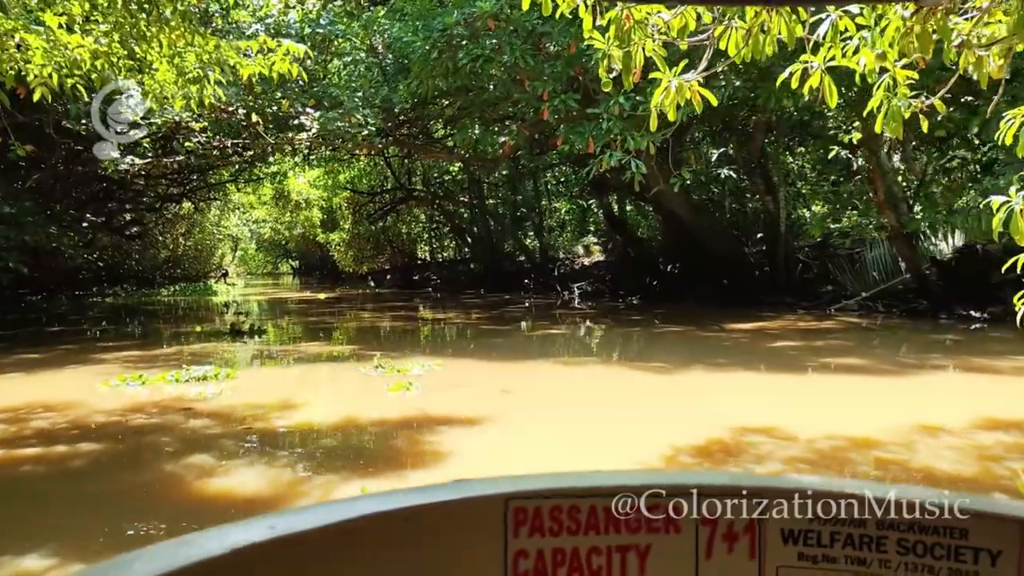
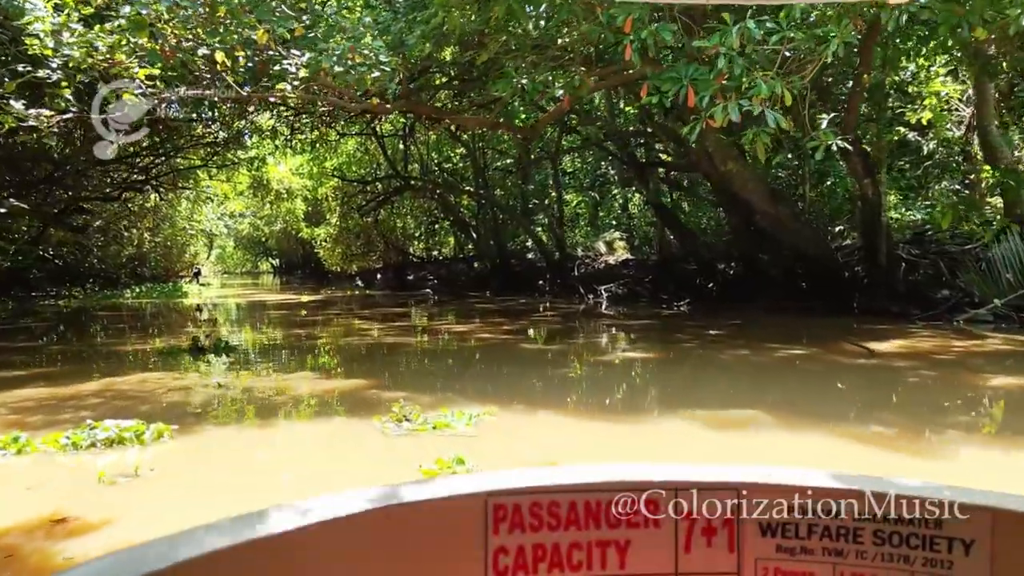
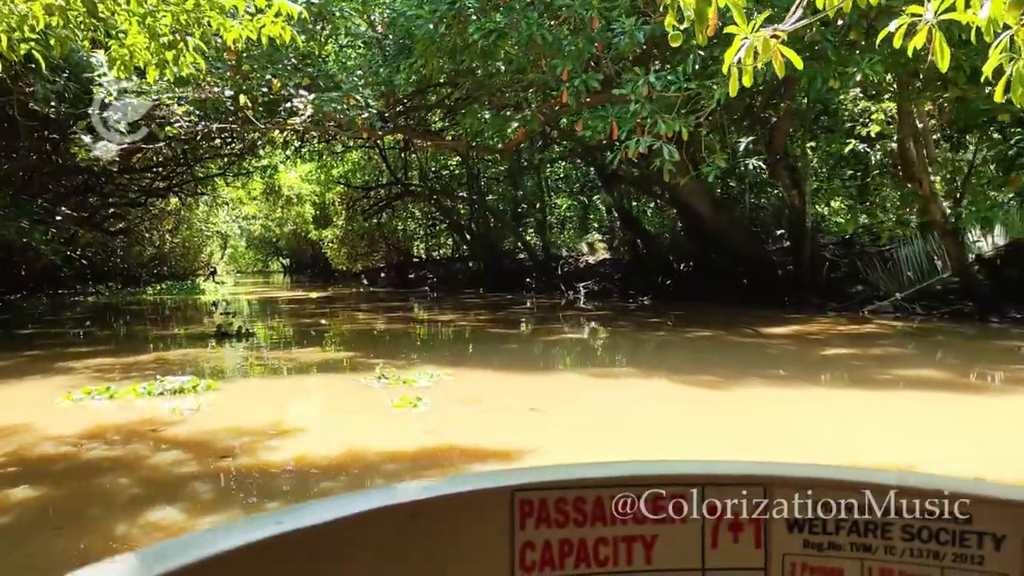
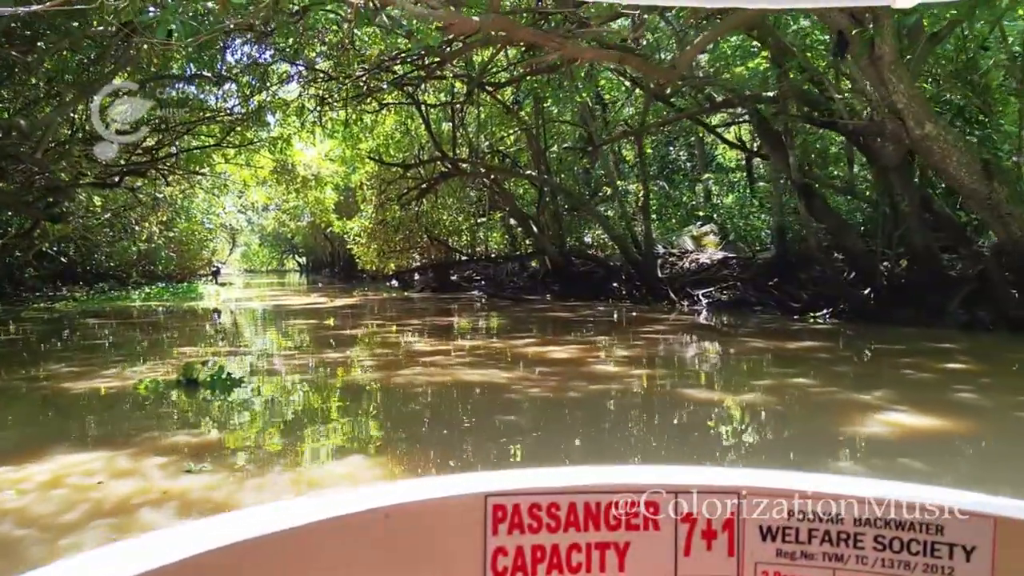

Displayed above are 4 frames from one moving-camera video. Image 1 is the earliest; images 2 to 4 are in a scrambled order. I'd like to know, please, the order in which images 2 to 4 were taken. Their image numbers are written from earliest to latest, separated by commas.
3, 2, 4
